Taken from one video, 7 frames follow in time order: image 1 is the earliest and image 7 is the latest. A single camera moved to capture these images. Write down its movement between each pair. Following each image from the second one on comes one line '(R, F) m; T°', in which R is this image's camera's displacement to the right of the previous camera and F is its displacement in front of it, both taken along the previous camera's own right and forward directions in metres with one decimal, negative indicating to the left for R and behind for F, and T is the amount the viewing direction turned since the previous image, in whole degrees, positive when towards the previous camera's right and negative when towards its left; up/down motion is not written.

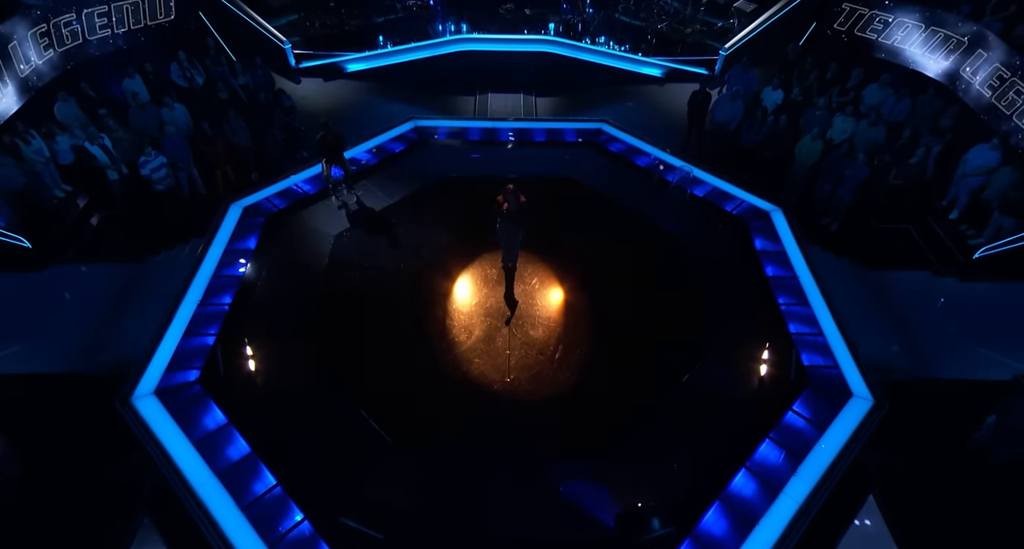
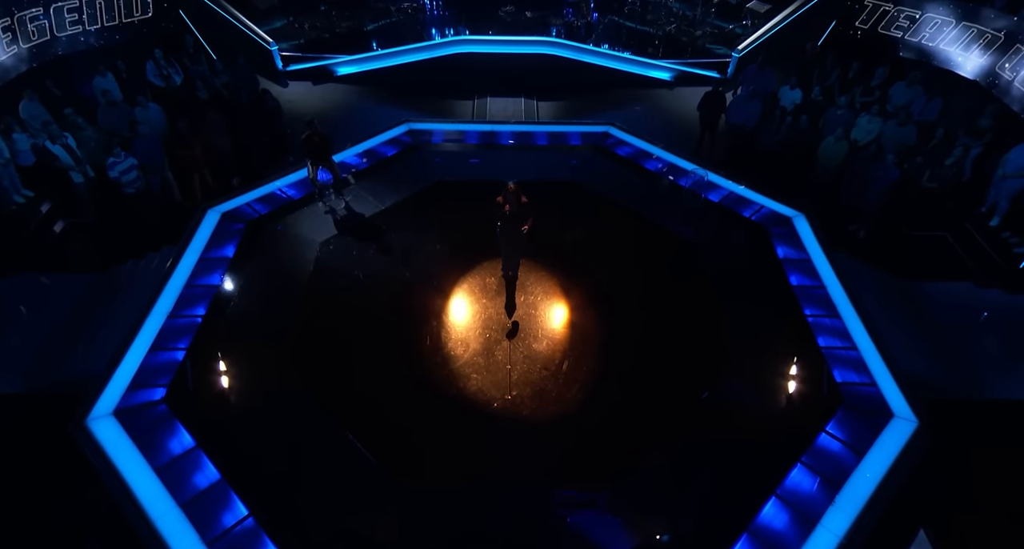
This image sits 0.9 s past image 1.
(-0.2, +0.3) m; +2°
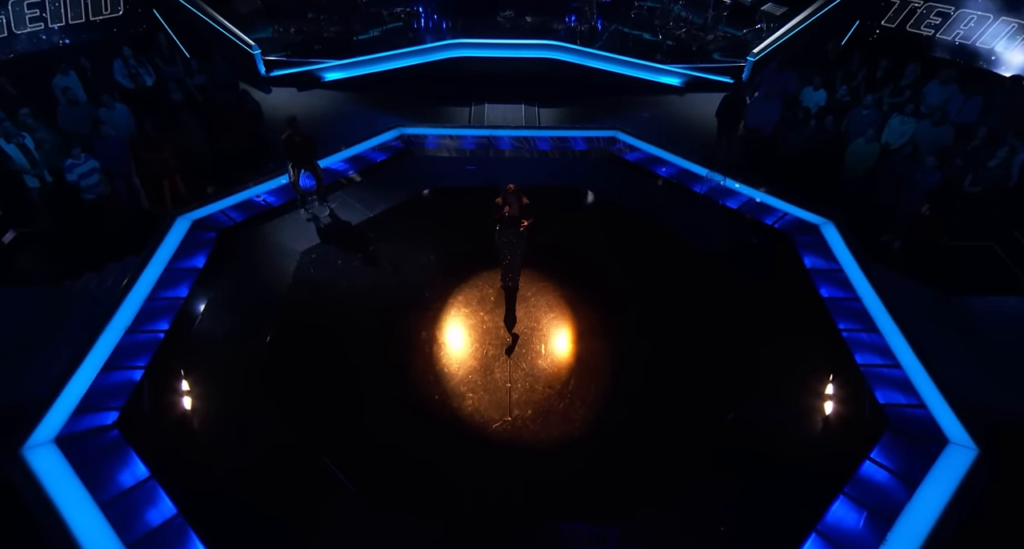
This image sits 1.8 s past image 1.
(-0.2, +0.4) m; +3°
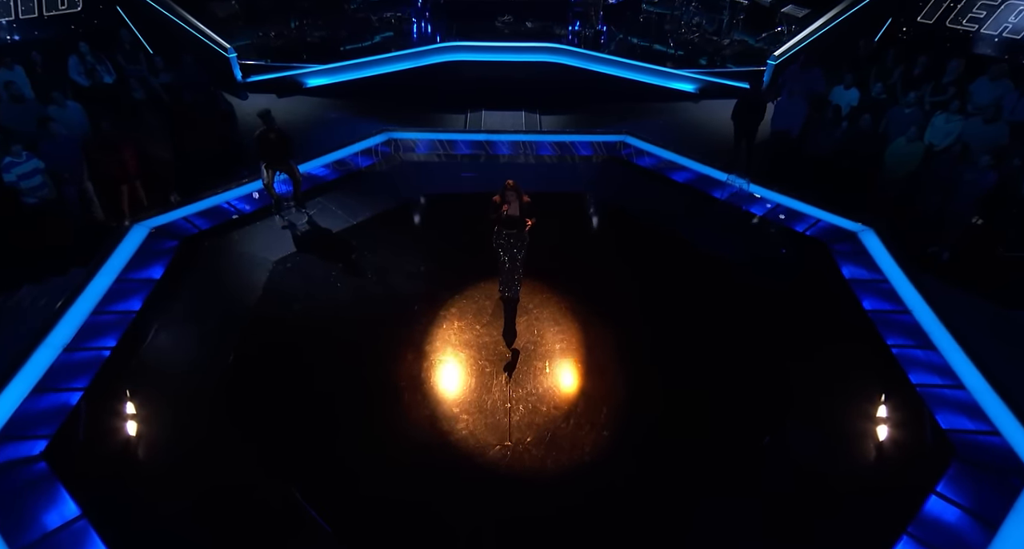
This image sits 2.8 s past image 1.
(-0.3, +0.5) m; +3°
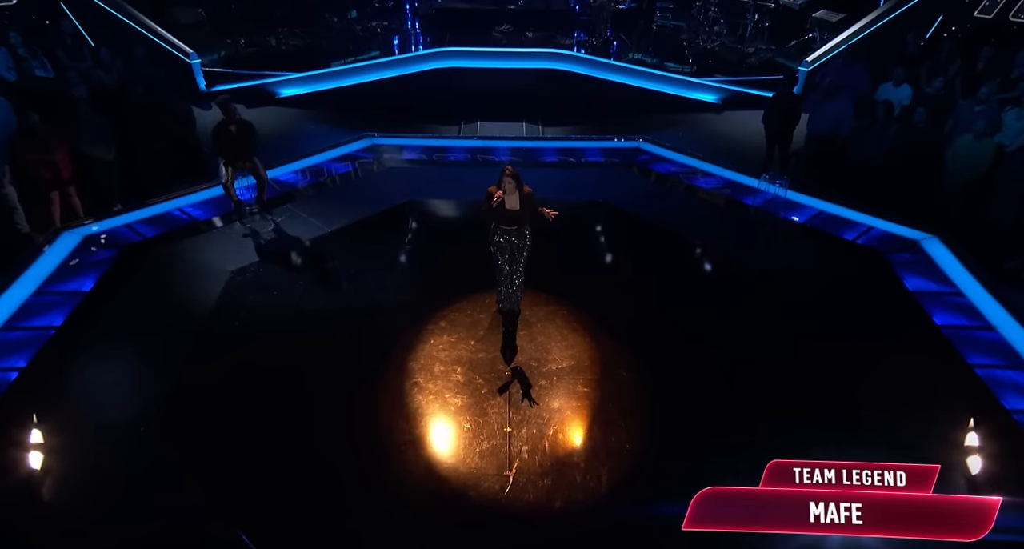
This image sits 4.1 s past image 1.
(-0.4, +0.6) m; +5°
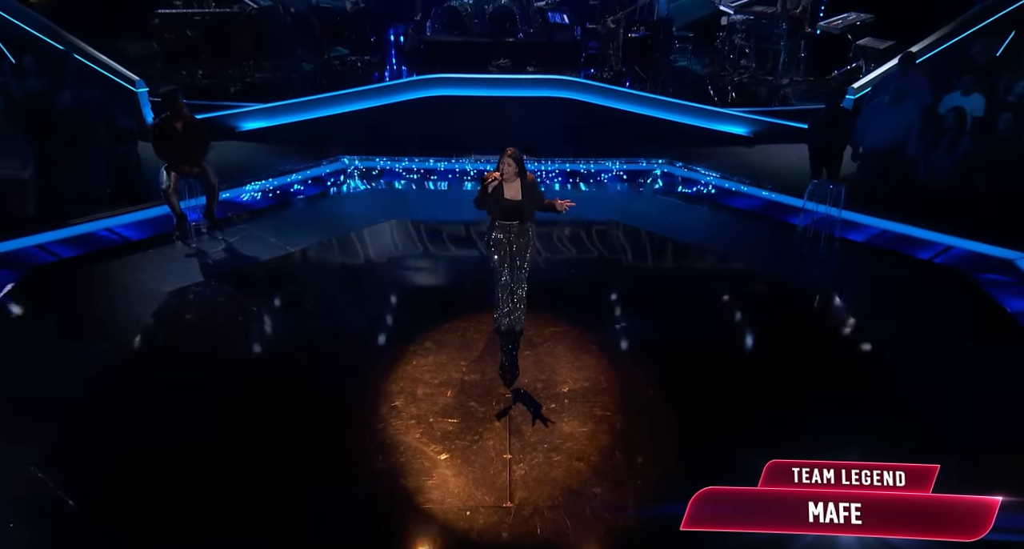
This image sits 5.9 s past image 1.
(-0.5, +0.7) m; +6°
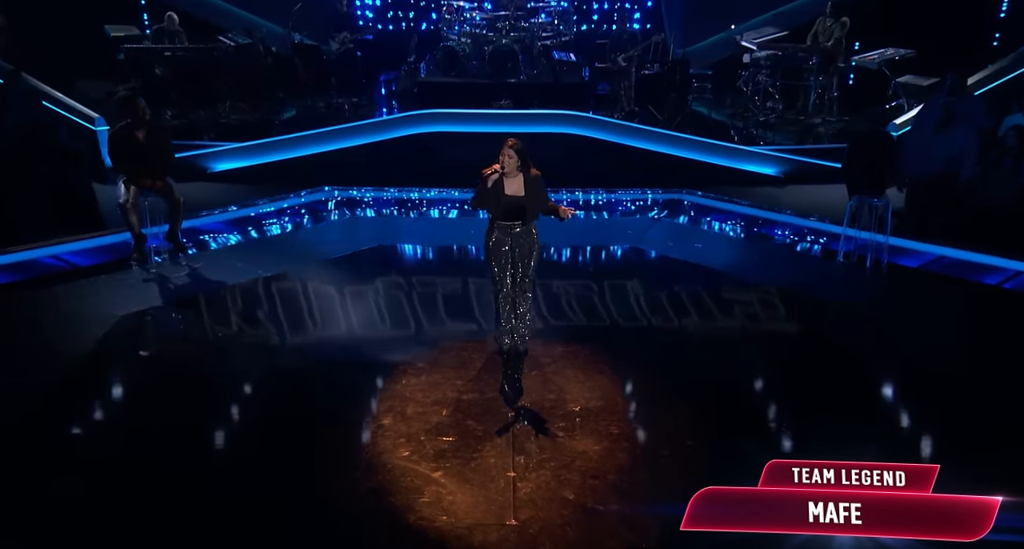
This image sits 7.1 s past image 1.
(-0.5, +0.4) m; +5°
